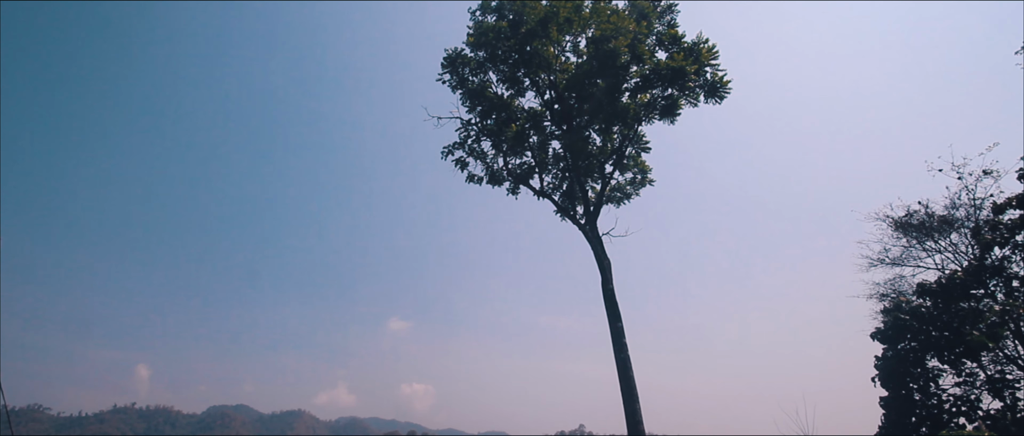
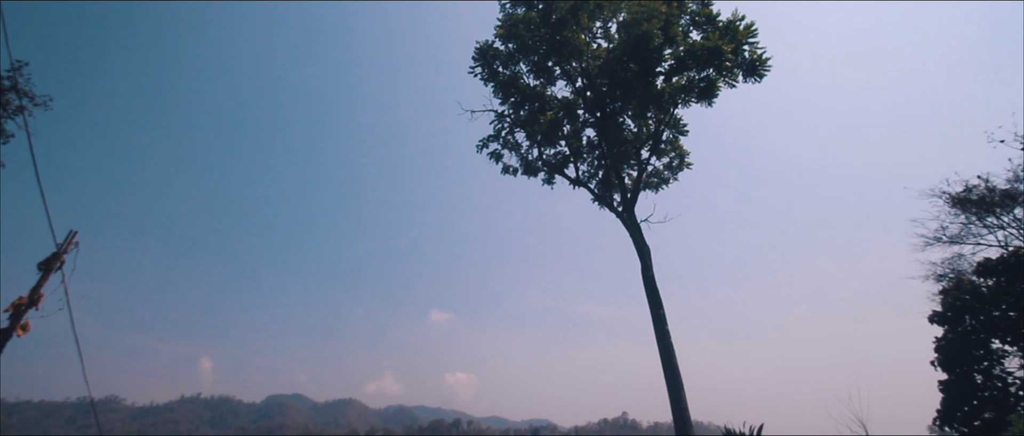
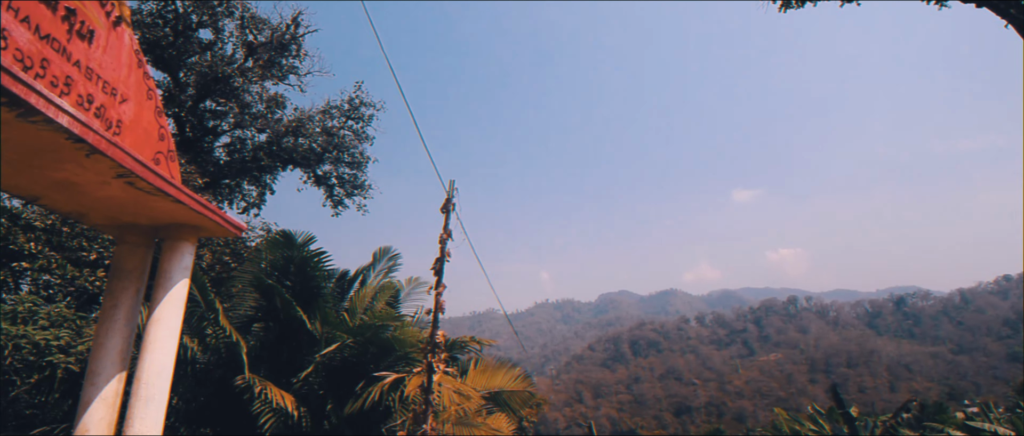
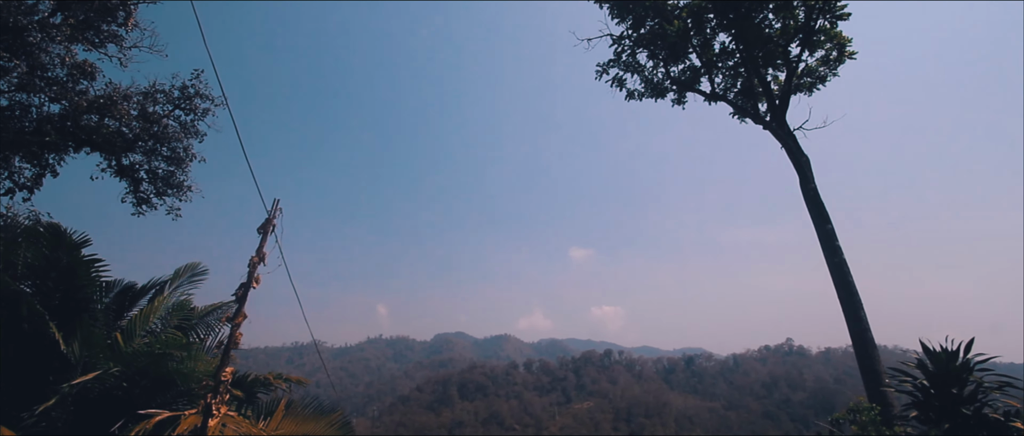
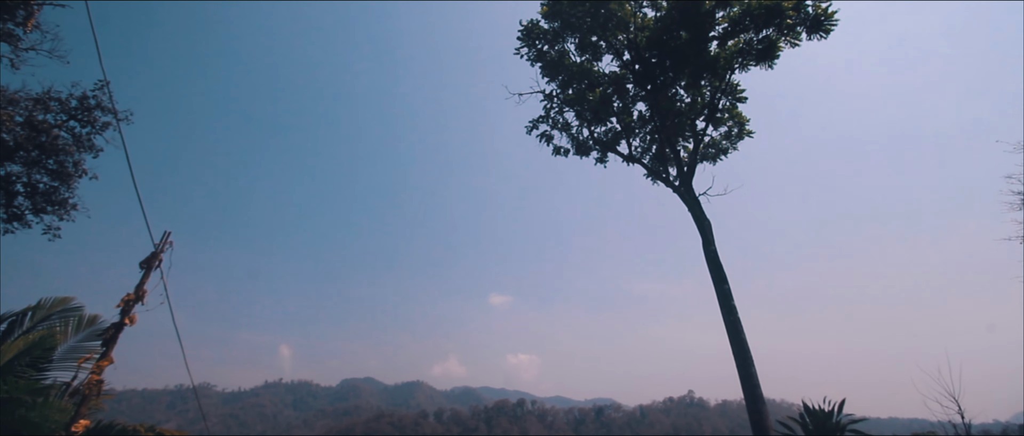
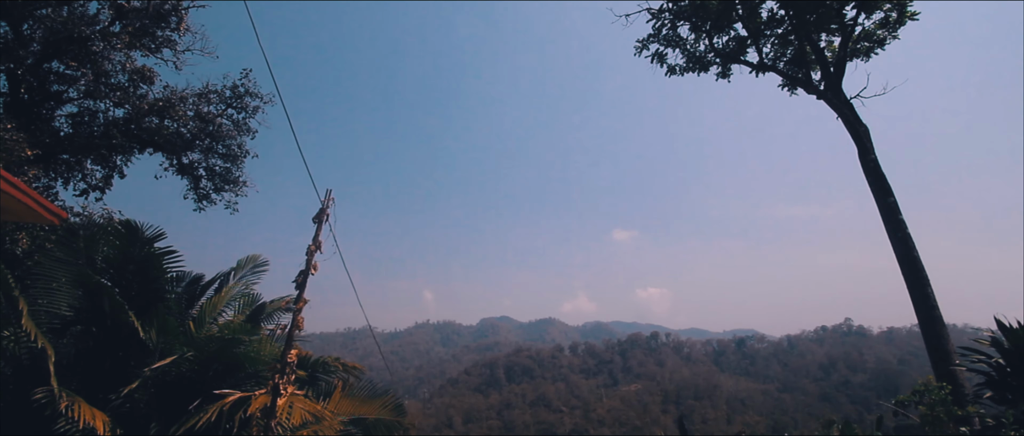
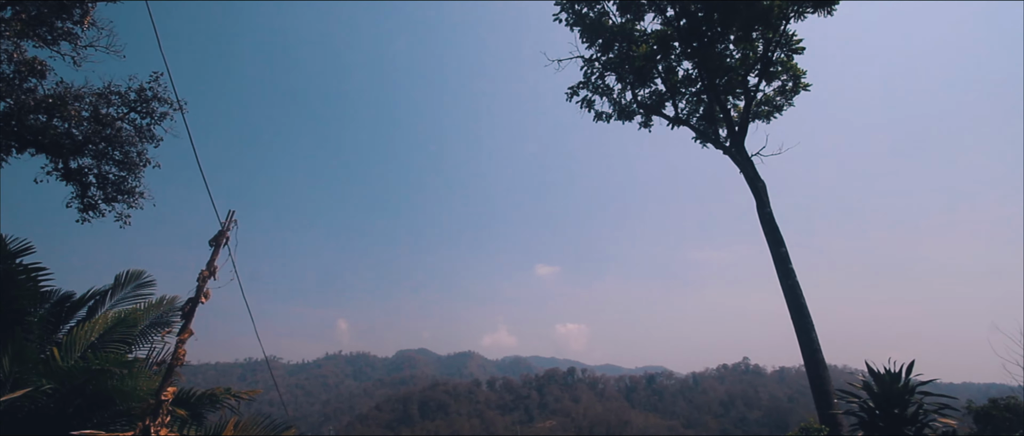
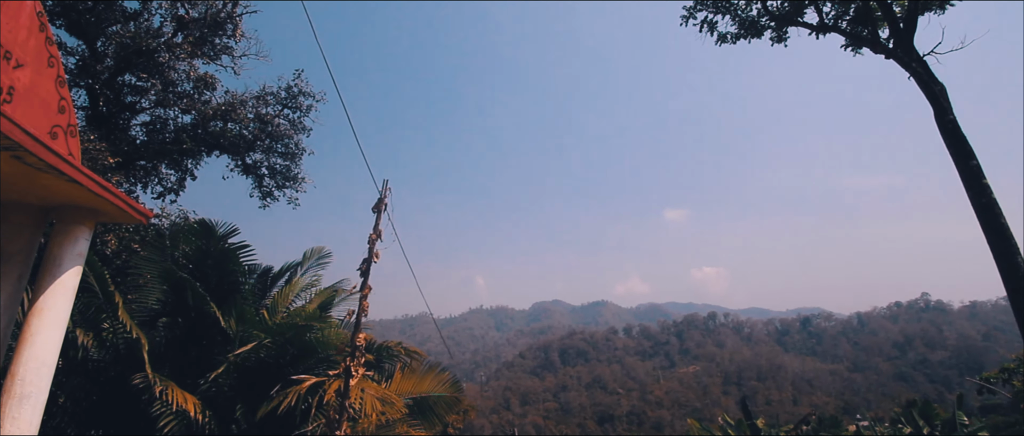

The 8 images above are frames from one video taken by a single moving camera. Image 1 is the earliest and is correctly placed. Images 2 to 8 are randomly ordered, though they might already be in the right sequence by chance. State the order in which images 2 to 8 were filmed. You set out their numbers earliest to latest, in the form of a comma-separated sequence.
2, 5, 7, 4, 6, 8, 3
